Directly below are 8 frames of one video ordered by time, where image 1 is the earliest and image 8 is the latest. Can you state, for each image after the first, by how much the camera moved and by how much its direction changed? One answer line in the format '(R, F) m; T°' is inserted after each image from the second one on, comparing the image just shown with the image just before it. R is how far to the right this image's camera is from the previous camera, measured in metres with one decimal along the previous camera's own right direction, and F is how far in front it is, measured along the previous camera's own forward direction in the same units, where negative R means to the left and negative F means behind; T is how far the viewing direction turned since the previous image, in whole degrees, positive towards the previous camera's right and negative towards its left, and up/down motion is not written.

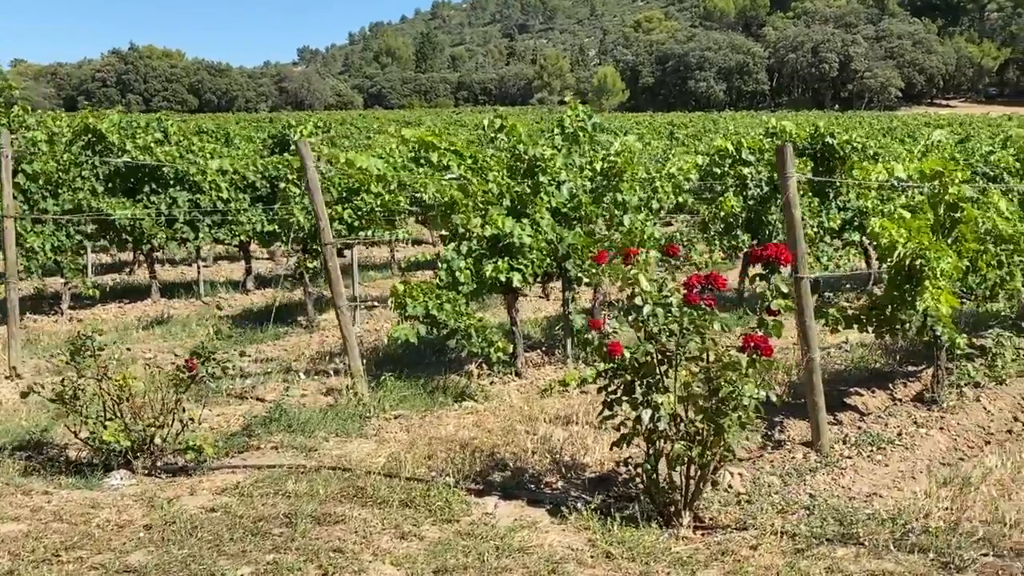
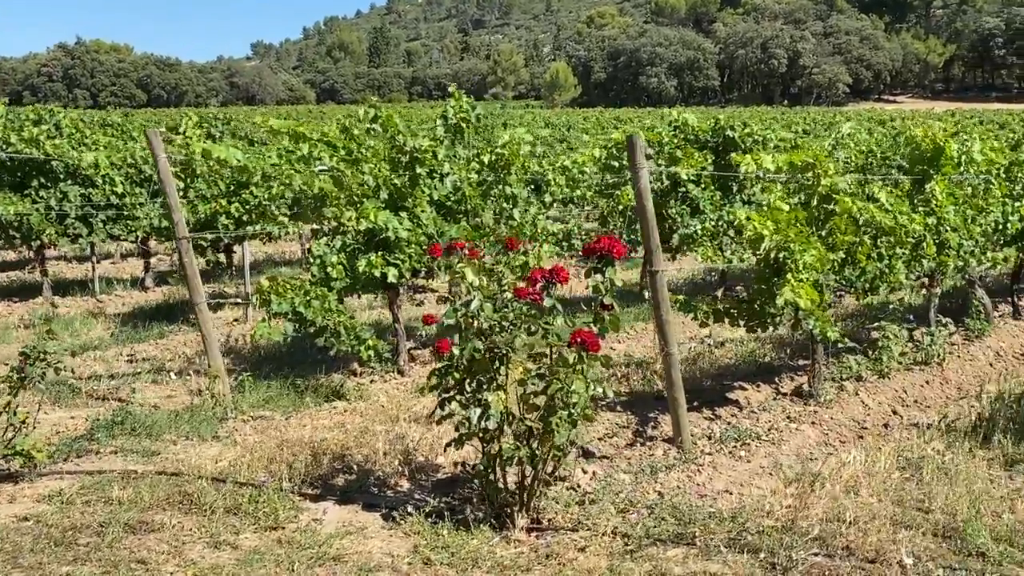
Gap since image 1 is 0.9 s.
(+0.5, +0.1) m; +2°
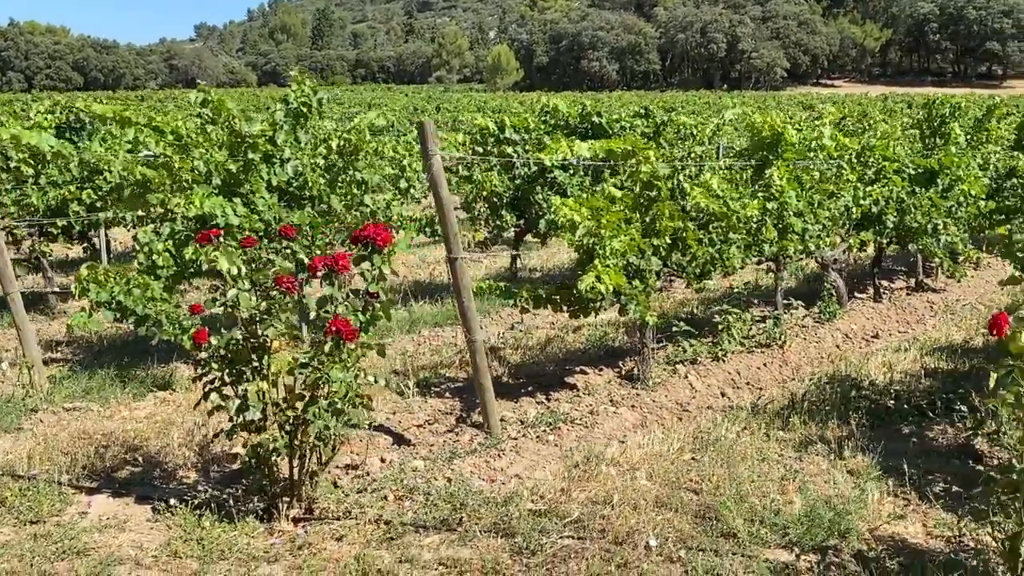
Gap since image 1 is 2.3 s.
(+0.7, 0.0) m; +3°
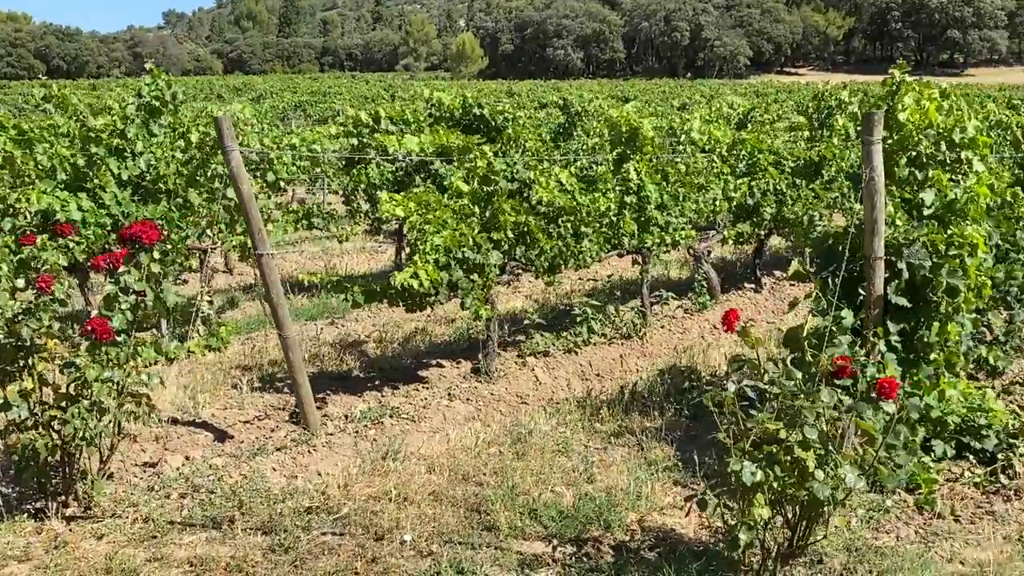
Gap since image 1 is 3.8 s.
(+0.8, 0.0) m; +1°
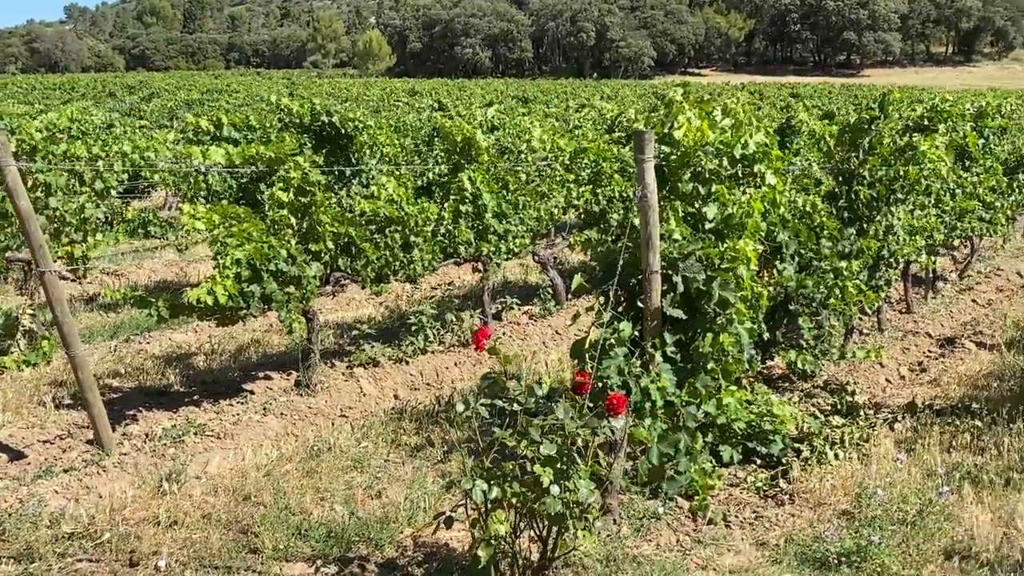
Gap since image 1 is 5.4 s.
(+0.6, 0.0) m; +5°
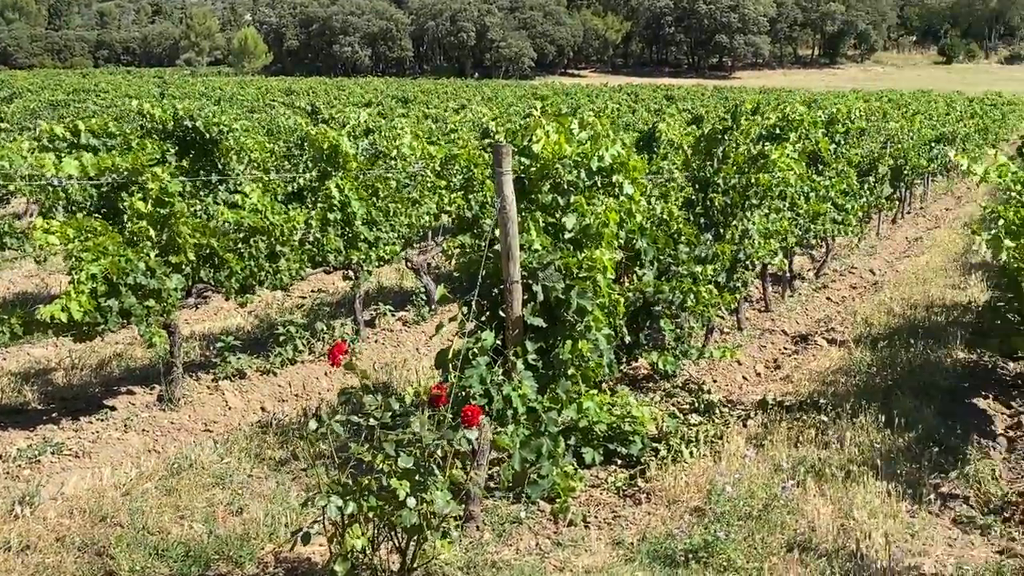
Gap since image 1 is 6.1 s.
(+0.1, -0.1) m; +6°
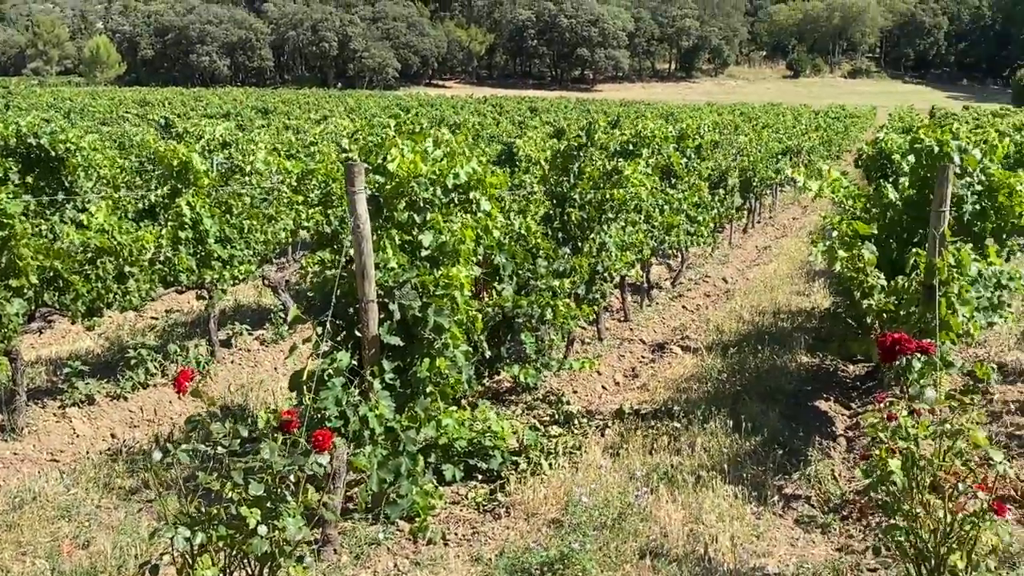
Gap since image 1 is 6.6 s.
(+0.1, 0.0) m; +7°
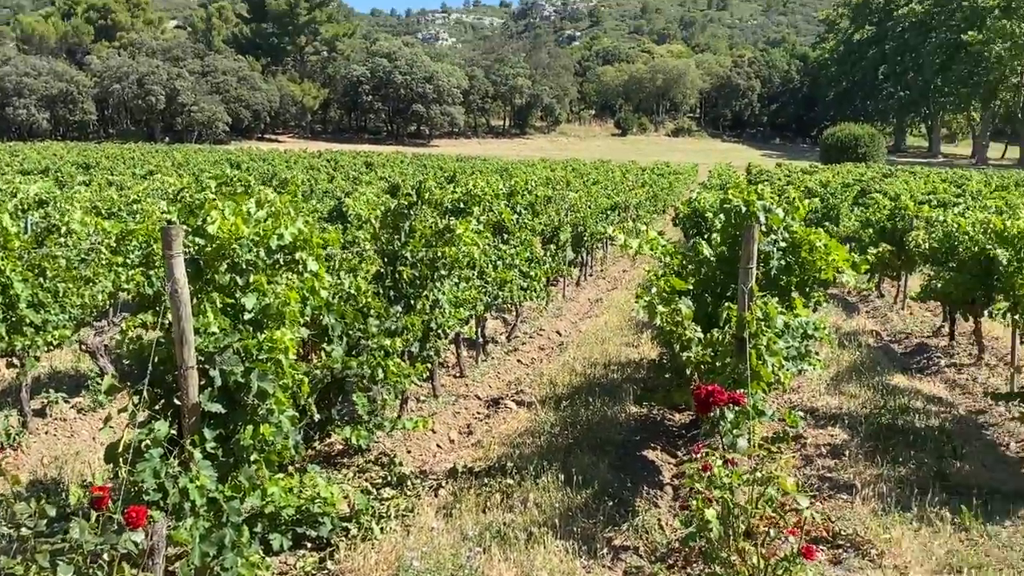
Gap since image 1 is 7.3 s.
(+0.1, 0.0) m; +9°
